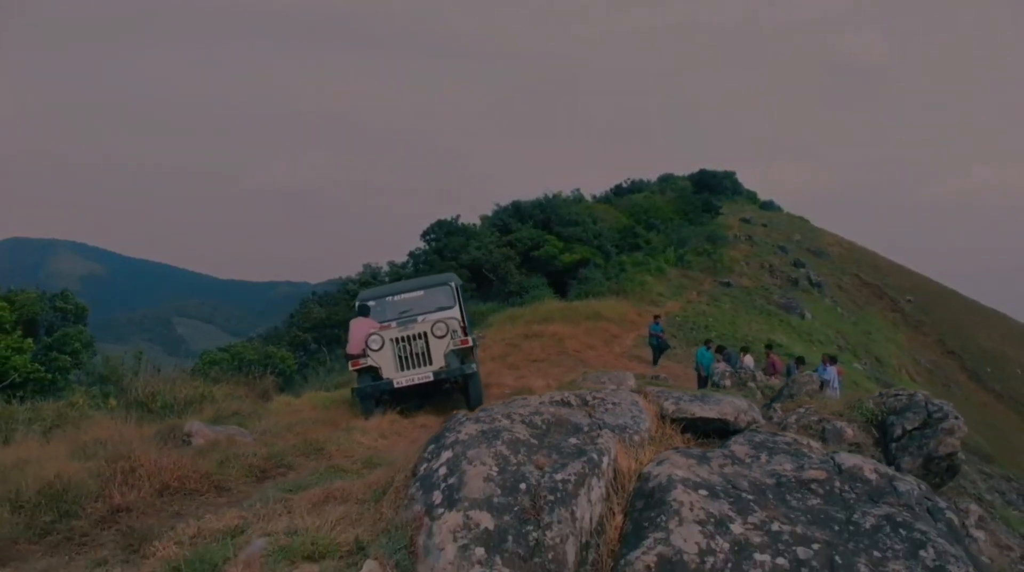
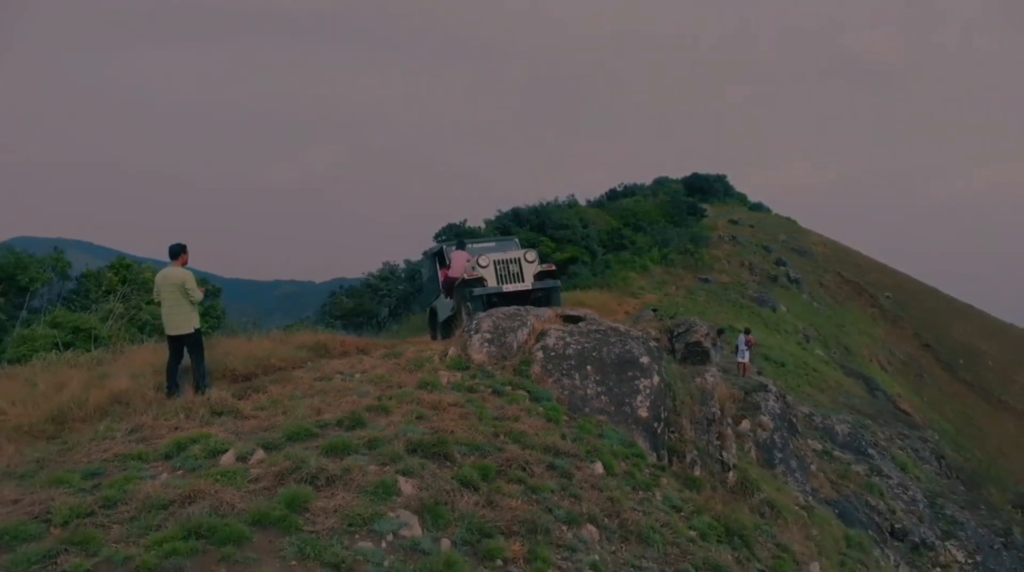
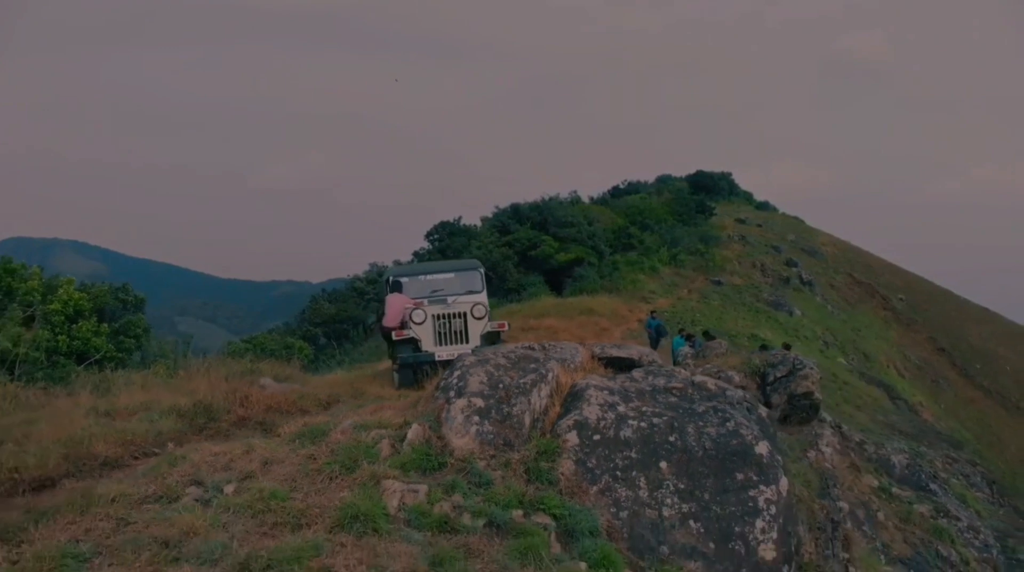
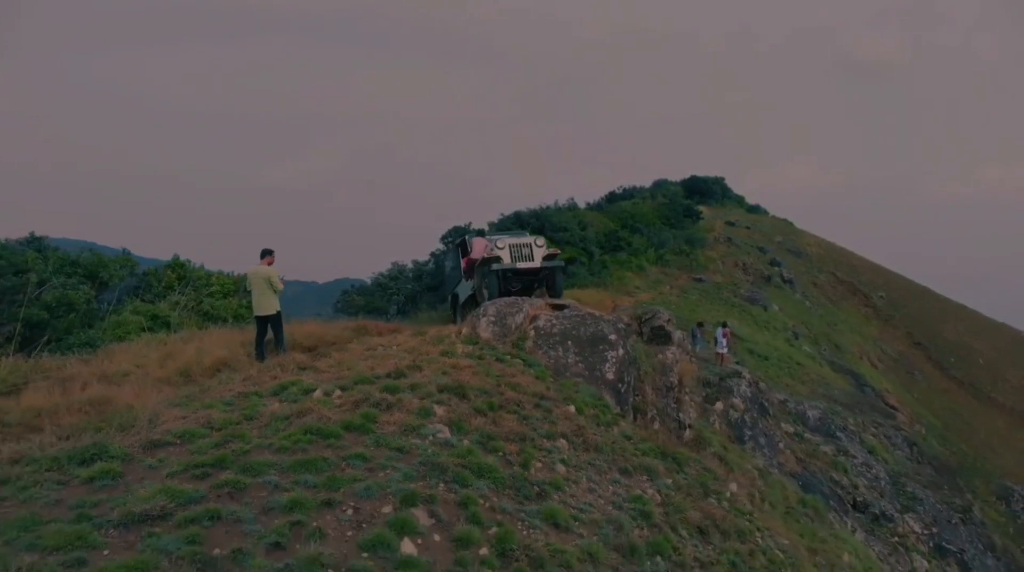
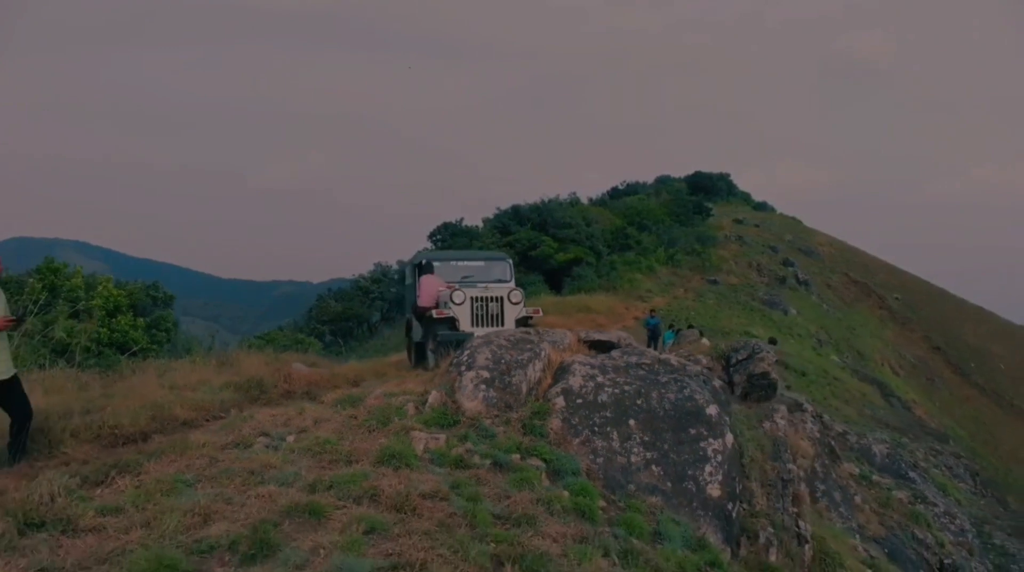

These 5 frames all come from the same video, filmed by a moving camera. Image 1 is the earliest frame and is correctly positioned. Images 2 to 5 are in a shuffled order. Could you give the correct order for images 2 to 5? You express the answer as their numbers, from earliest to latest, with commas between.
3, 5, 2, 4
